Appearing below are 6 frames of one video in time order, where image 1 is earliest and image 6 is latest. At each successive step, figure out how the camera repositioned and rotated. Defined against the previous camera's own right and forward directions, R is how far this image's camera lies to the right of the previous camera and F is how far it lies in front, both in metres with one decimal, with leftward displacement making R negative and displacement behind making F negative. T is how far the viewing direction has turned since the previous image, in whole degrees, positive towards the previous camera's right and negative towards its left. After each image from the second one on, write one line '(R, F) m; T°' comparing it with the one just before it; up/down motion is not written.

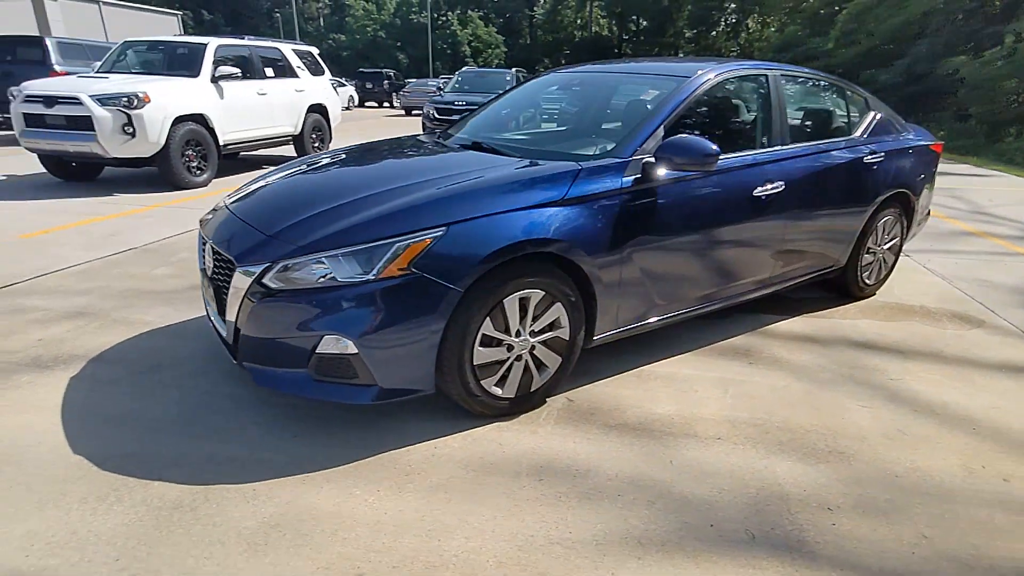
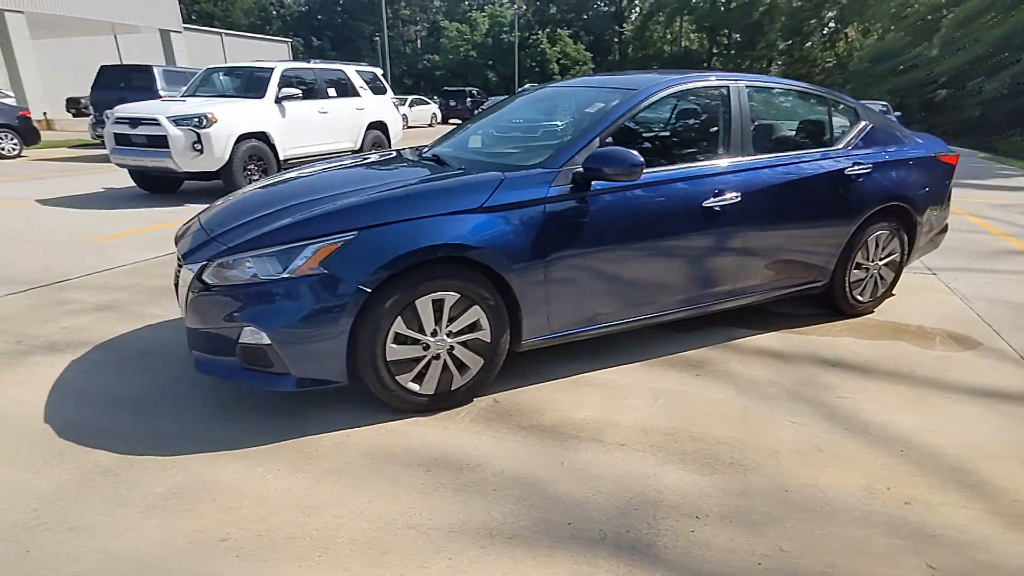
(+0.9, -0.1) m; -8°
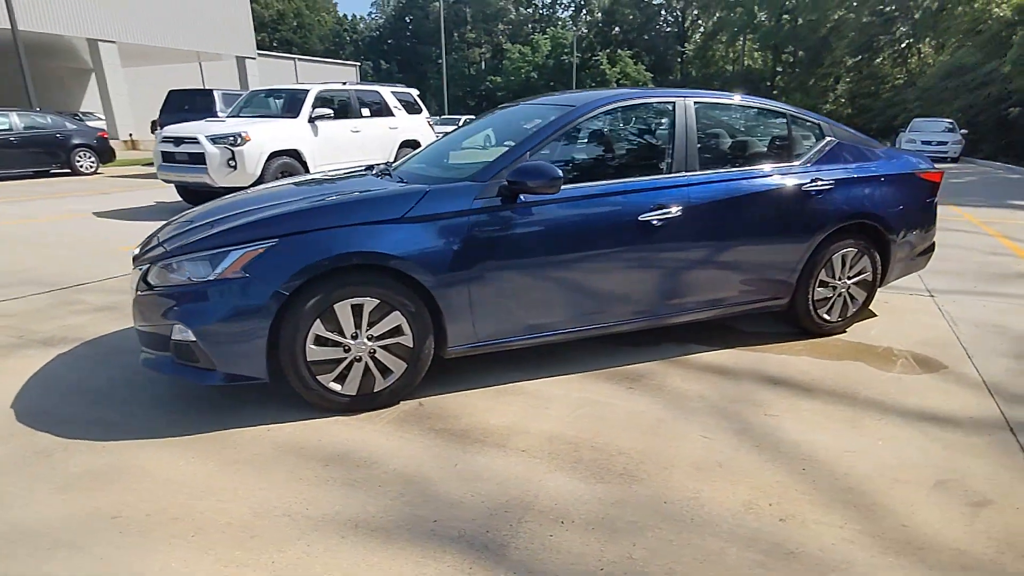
(+0.7, -0.1) m; -6°
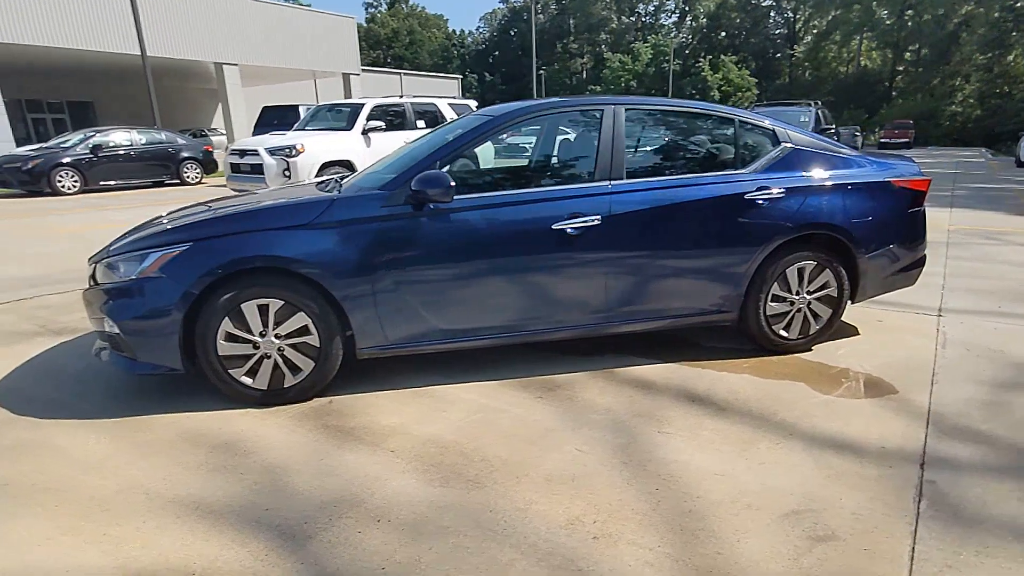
(+1.1, 0.0) m; -10°
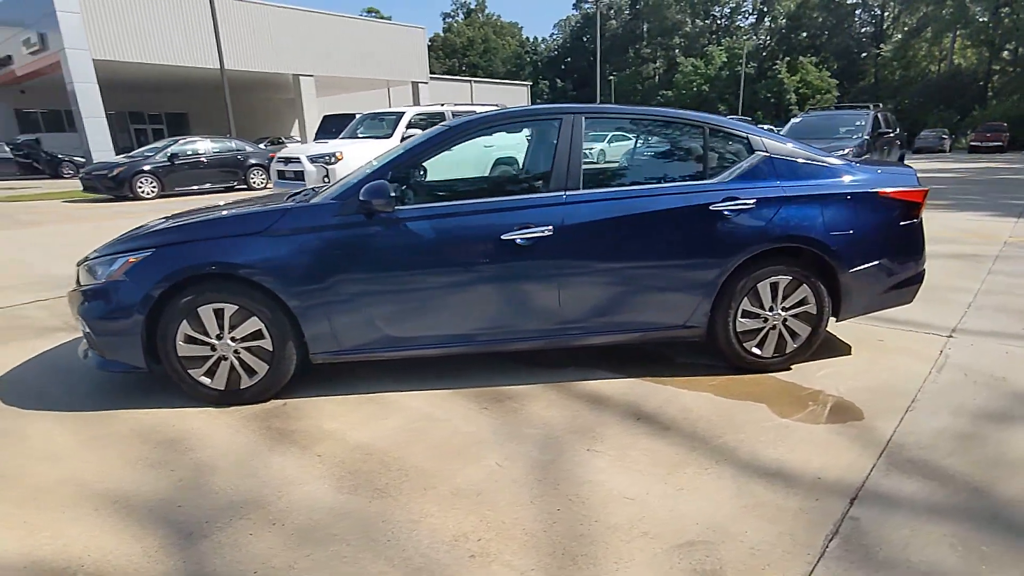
(+0.7, +0.1) m; -7°
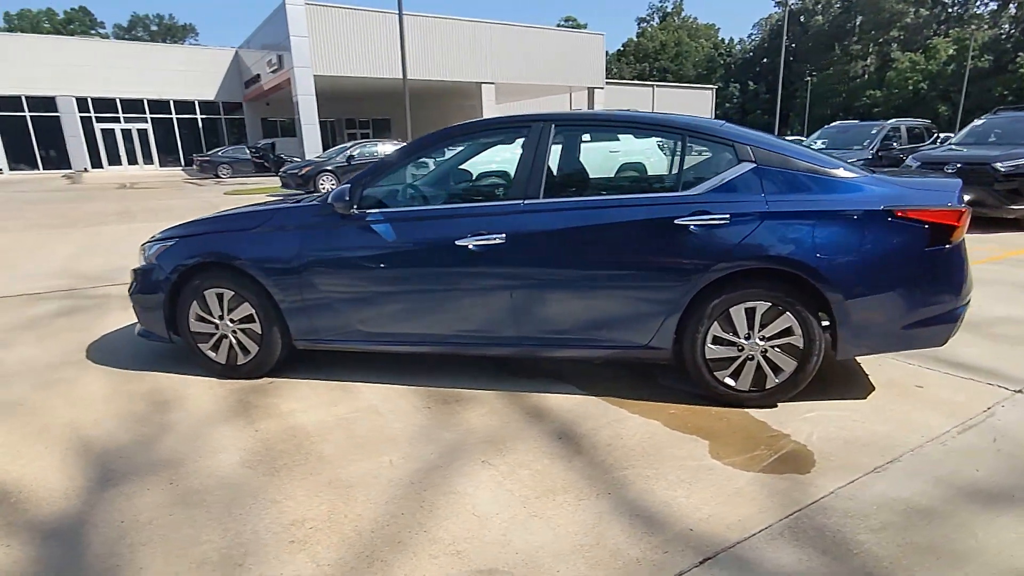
(+1.3, +0.2) m; -16°
